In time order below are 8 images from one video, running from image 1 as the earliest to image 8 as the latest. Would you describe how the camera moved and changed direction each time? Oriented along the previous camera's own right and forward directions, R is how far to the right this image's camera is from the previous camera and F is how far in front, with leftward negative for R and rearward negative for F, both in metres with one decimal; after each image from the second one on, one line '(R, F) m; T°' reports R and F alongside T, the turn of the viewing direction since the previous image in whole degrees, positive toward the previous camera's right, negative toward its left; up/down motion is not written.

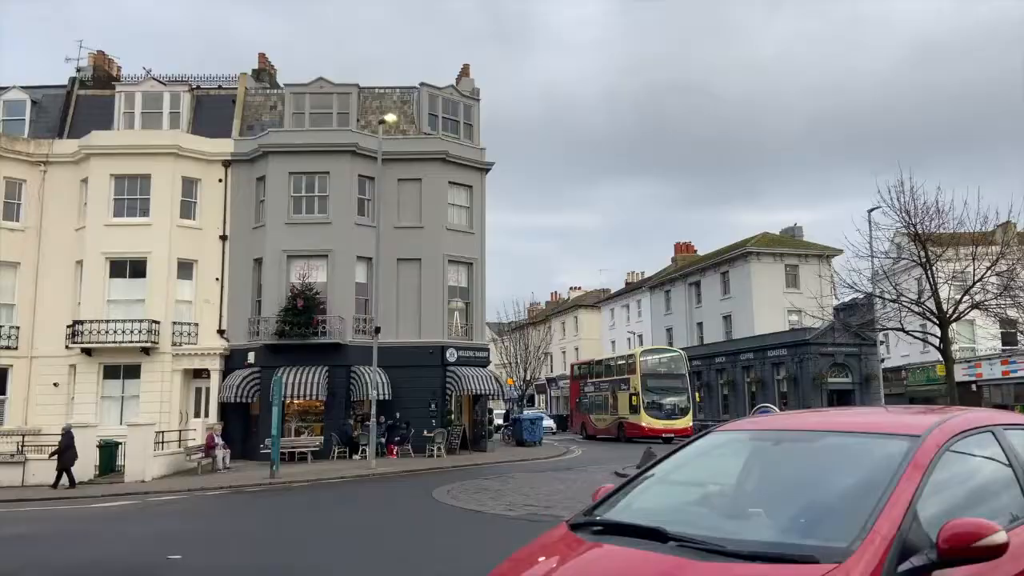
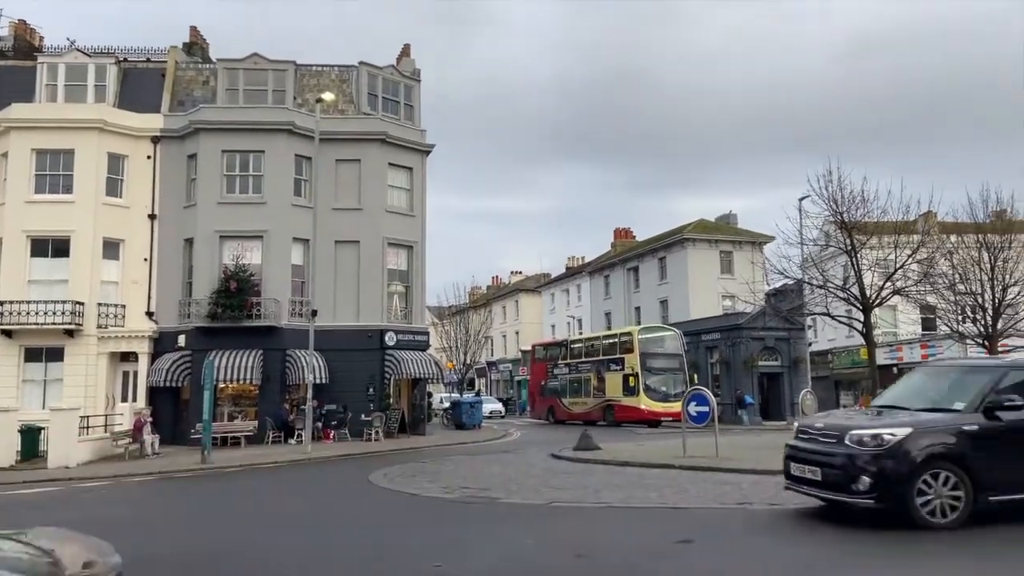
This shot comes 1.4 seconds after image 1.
(-0.1, +0.3) m; +4°
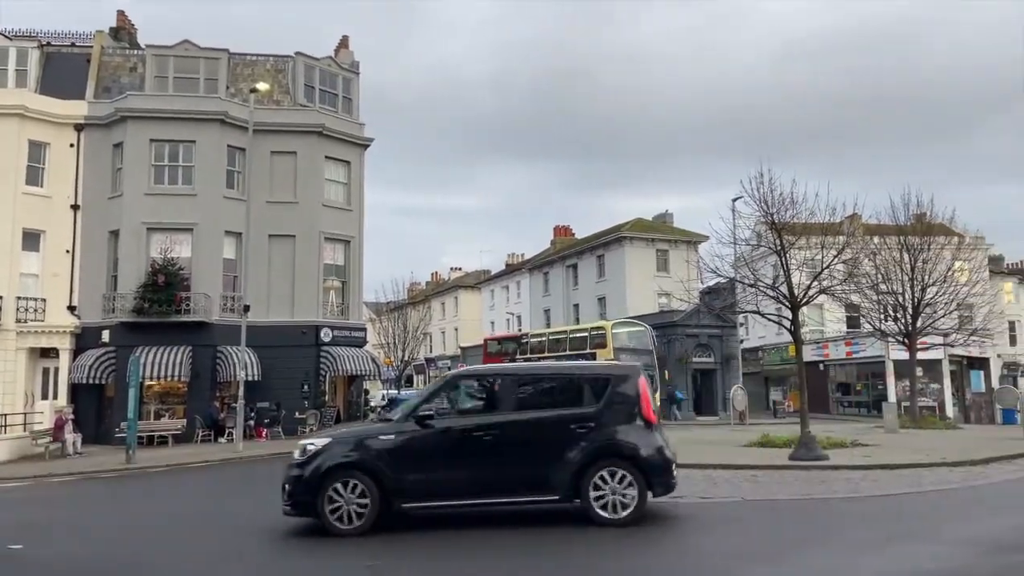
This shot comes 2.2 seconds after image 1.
(-0.2, +0.7) m; +5°
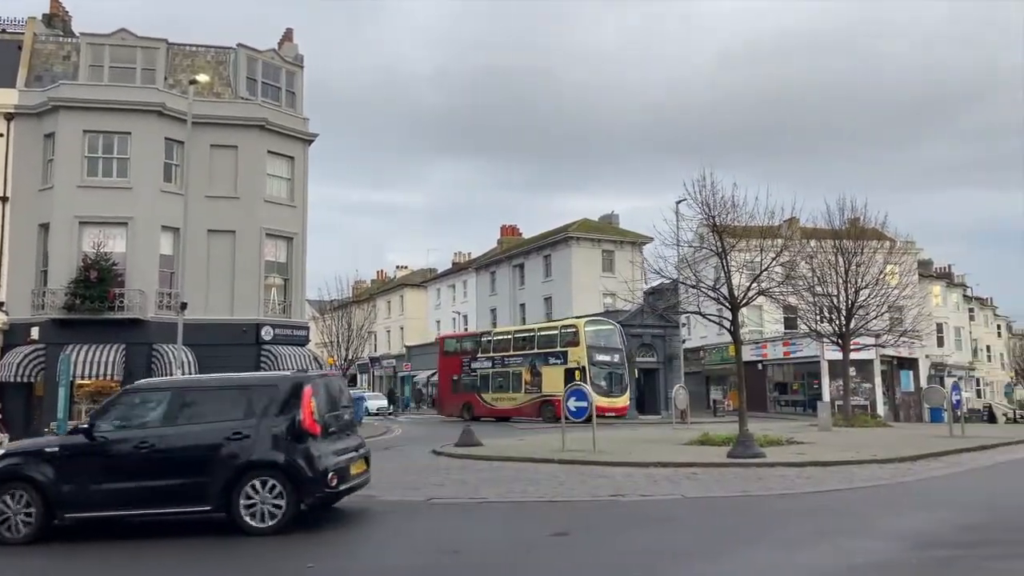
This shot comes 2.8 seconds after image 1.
(+0.7, +0.6) m; +4°
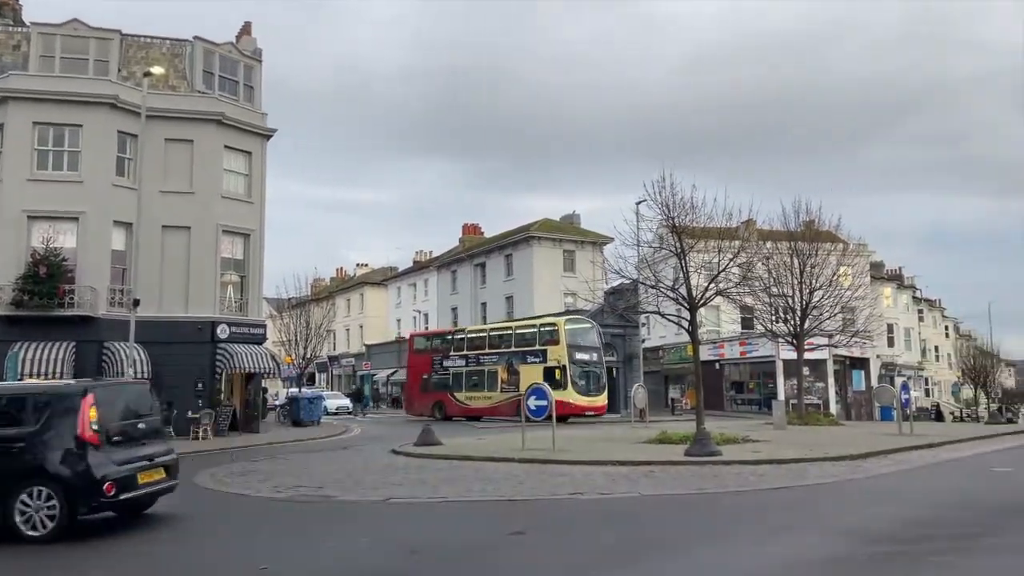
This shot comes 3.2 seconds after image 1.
(+0.9, +0.2) m; +3°
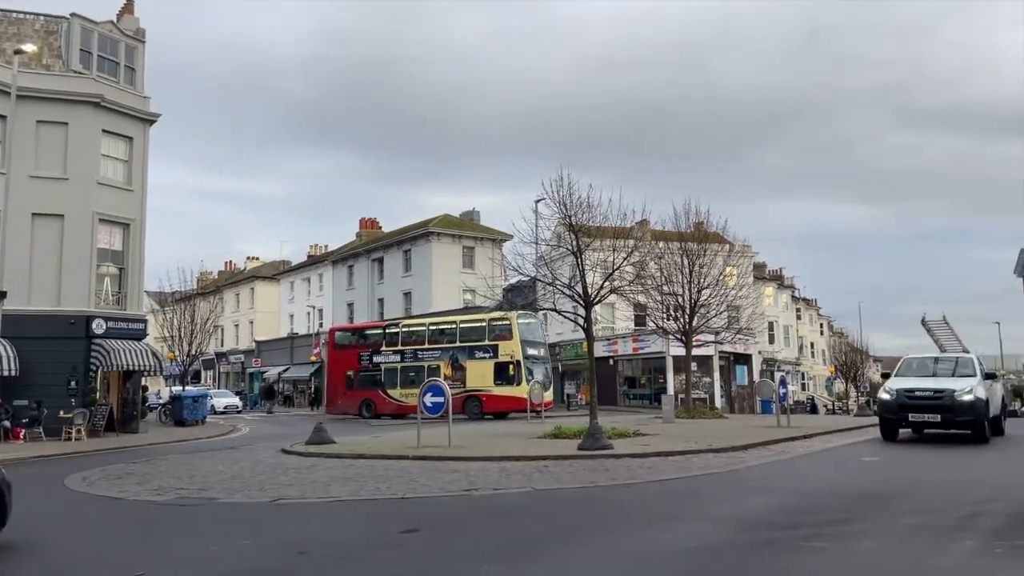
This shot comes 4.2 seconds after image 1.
(+1.4, +0.9) m; +7°
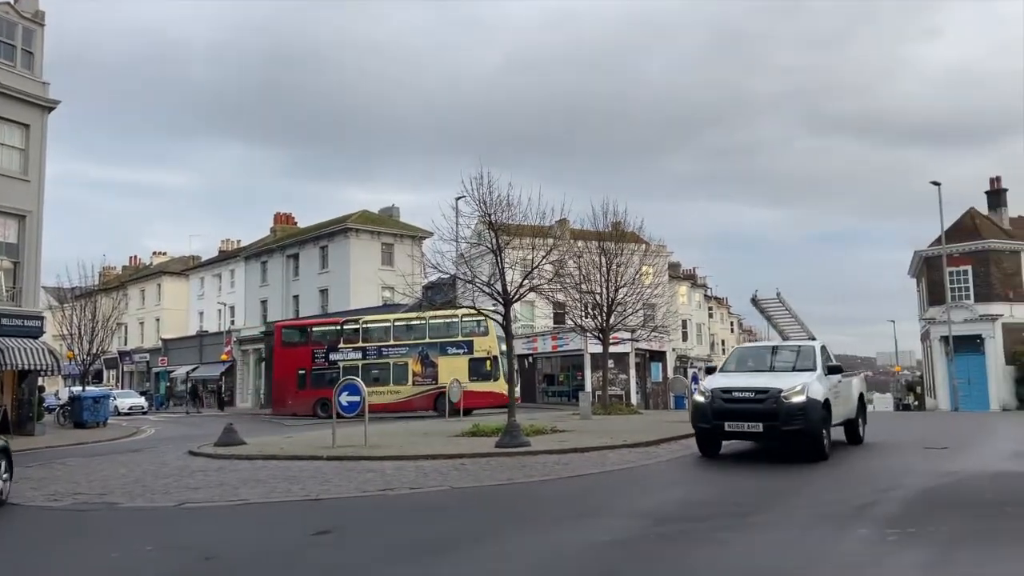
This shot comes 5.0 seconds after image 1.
(+0.9, +0.8) m; +6°
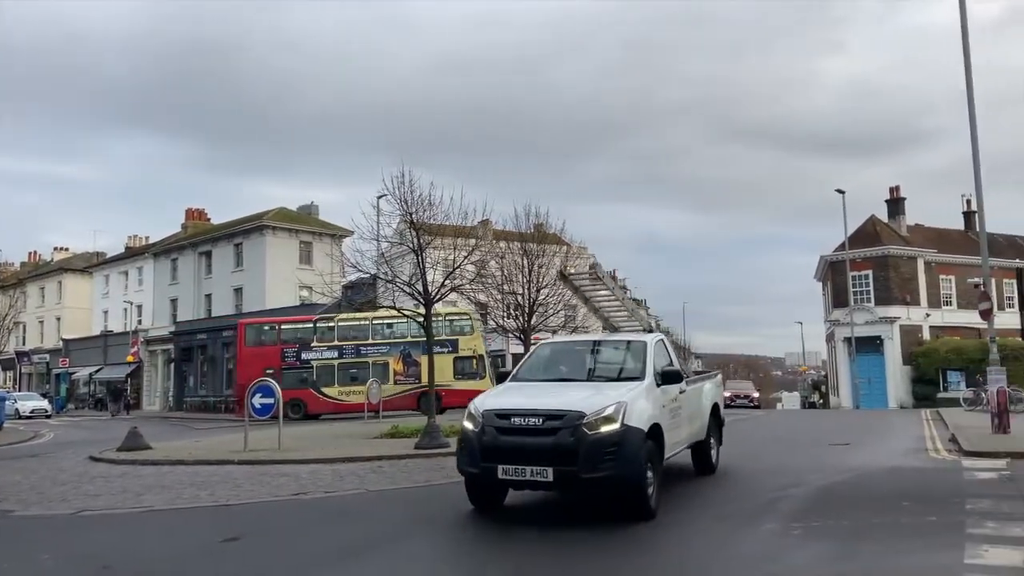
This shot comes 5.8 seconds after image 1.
(+1.1, +1.0) m; +6°
